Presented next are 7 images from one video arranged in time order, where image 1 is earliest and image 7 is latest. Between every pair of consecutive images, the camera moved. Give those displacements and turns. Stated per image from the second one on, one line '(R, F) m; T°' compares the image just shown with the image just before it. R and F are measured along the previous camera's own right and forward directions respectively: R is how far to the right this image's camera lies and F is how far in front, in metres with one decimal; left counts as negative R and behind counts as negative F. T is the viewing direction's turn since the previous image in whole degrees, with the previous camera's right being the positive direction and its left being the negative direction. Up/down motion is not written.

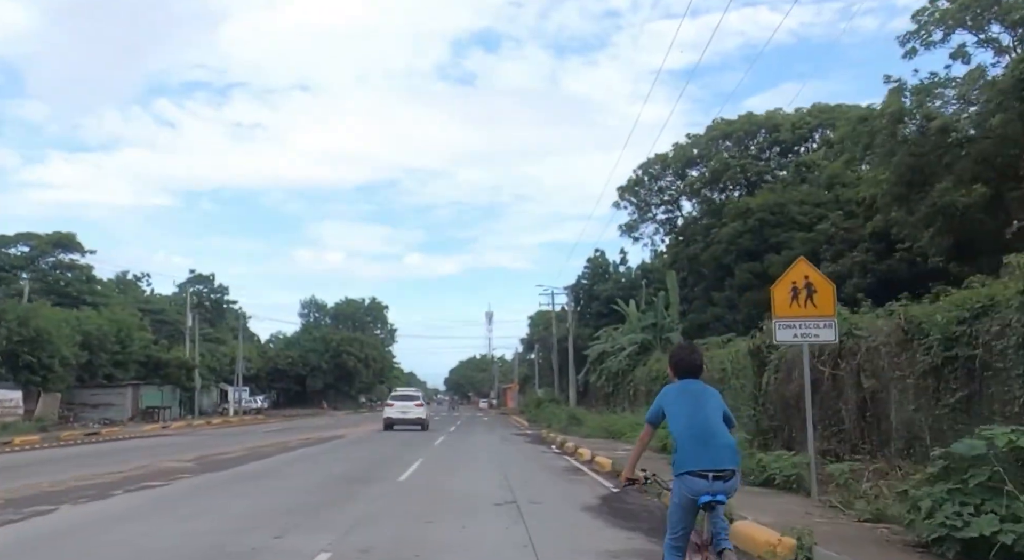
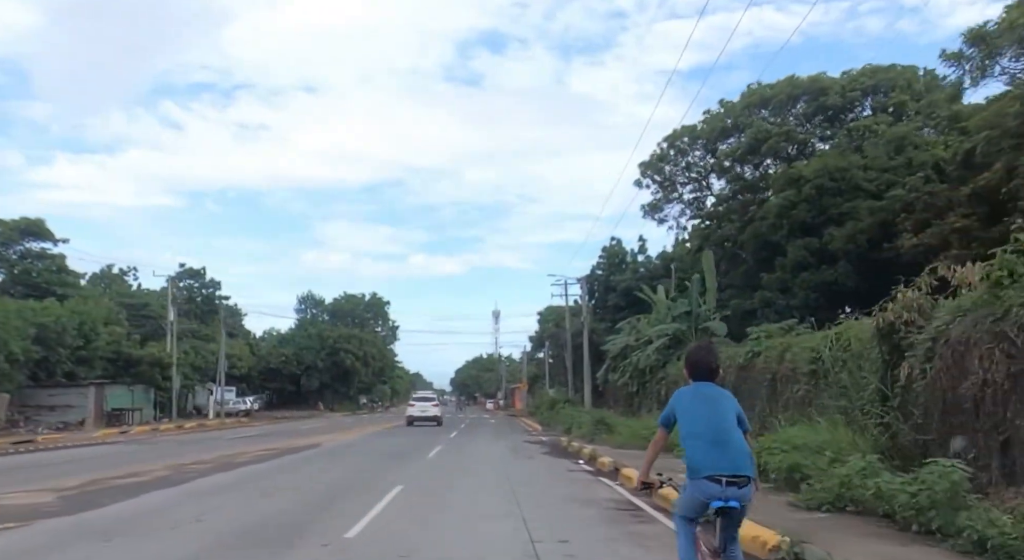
(-0.2, +4.9) m; 0°
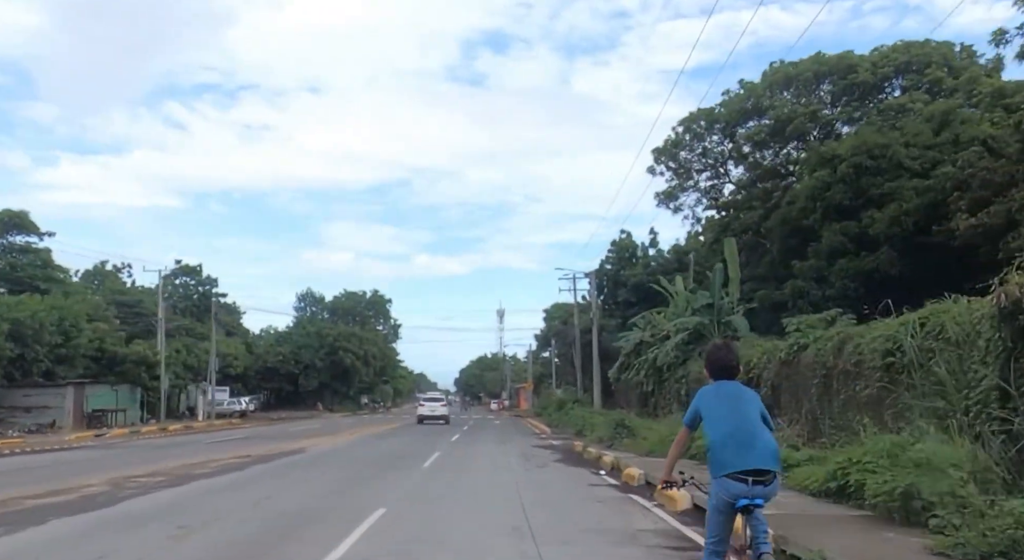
(-0.1, +2.4) m; 0°
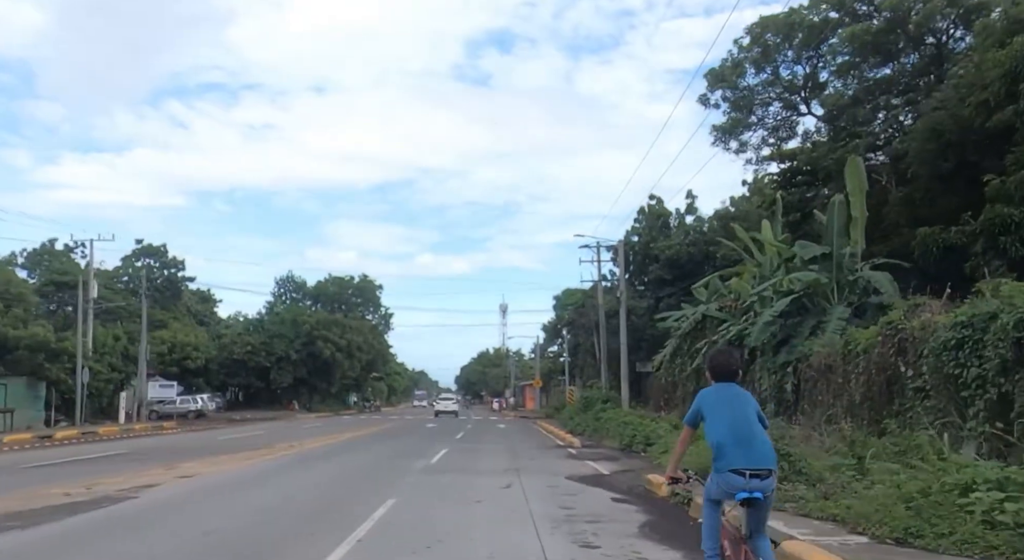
(-0.3, +9.5) m; 0°
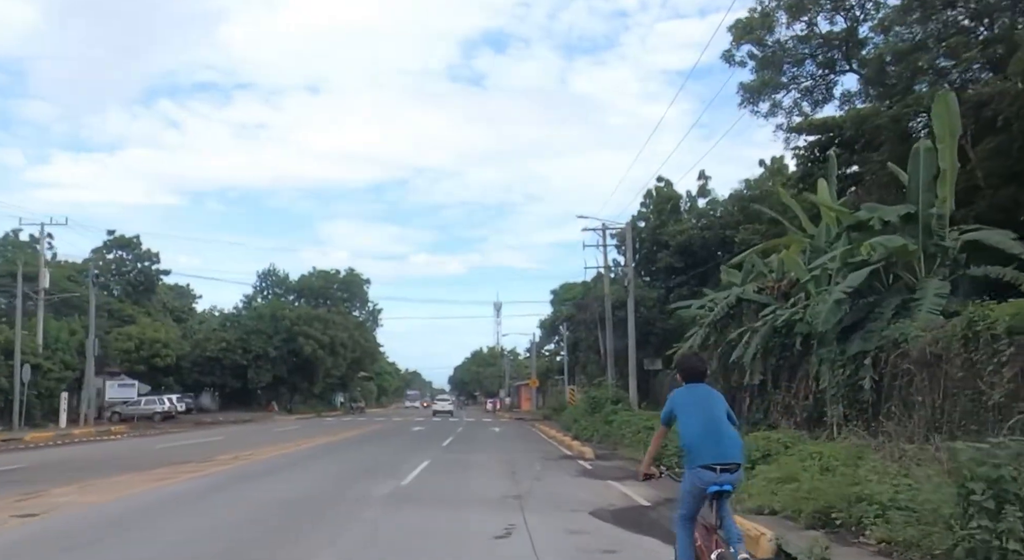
(-0.1, +4.0) m; 0°
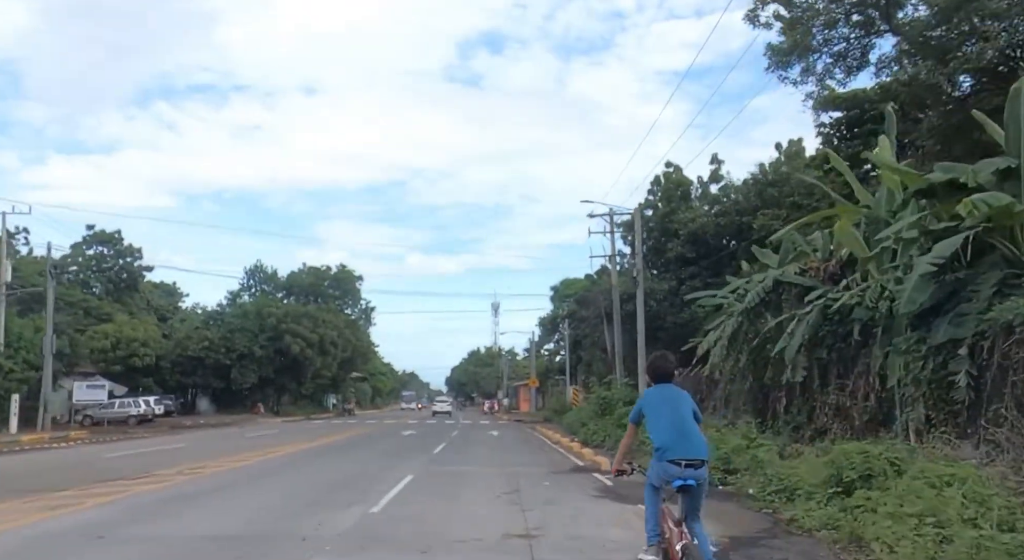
(-0.1, +2.9) m; 0°
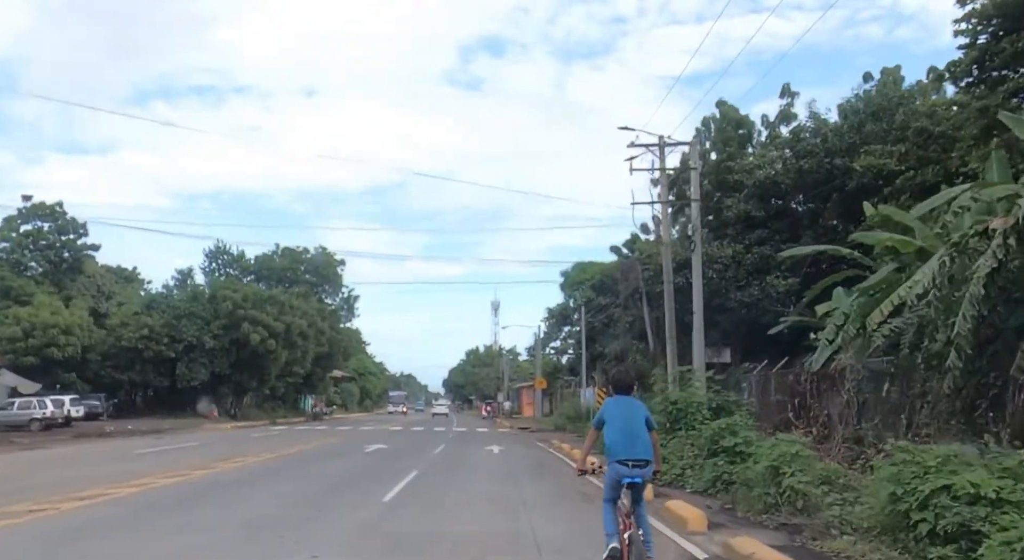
(-0.3, +9.1) m; 0°
